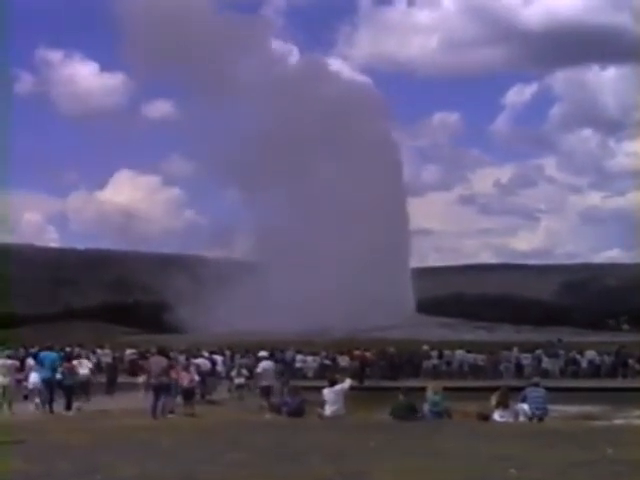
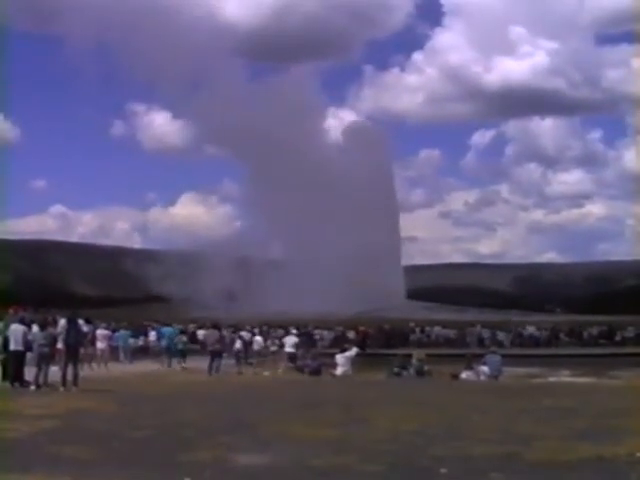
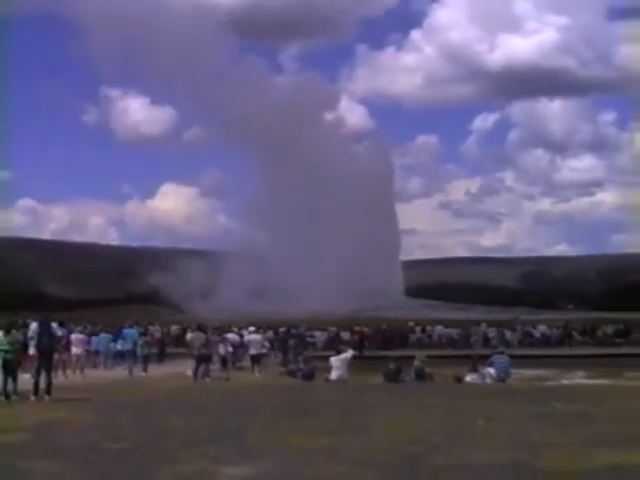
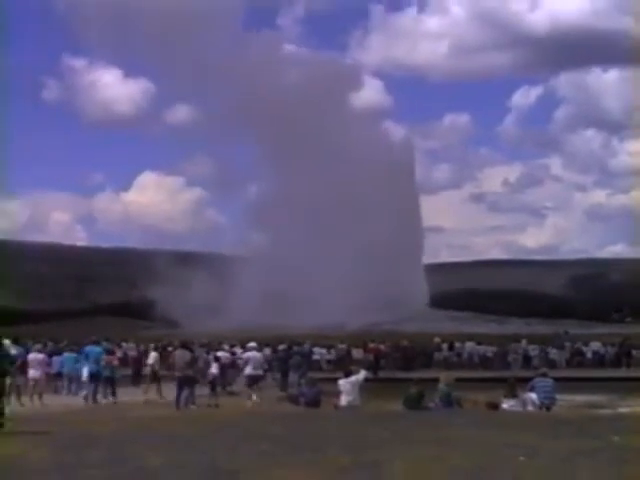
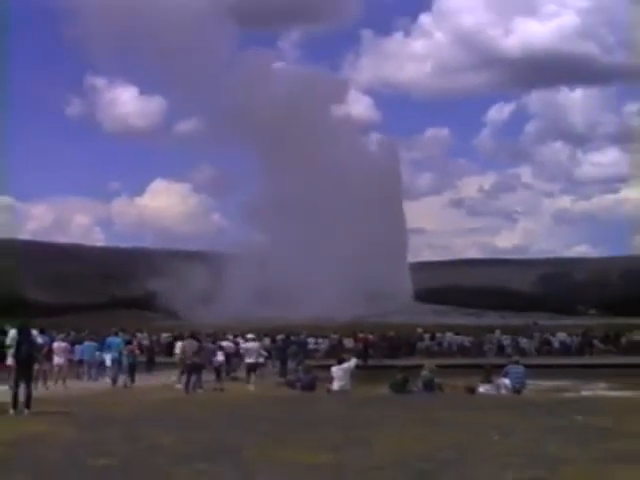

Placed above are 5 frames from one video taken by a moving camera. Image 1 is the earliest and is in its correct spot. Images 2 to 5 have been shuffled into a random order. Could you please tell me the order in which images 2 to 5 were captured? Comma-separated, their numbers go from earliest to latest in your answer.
4, 5, 3, 2
